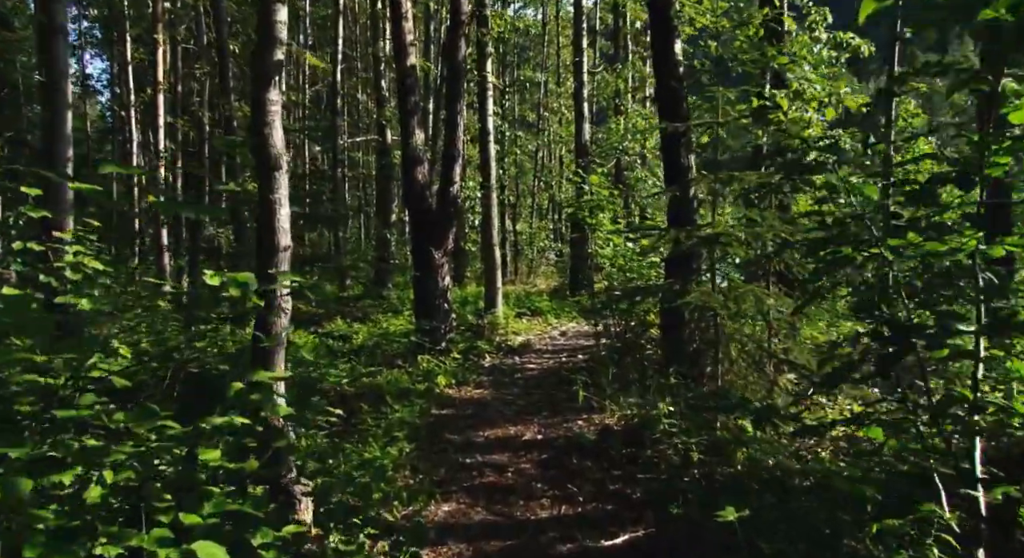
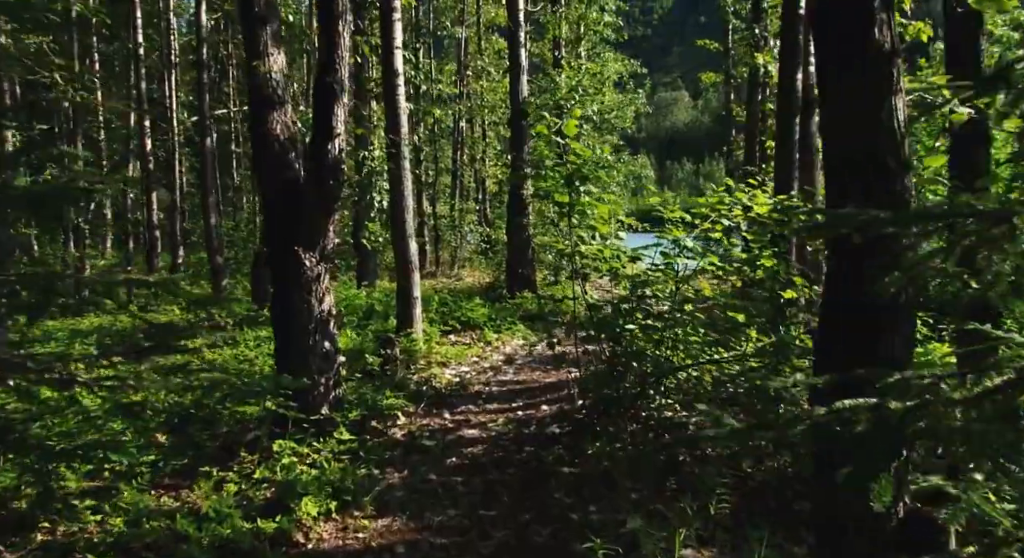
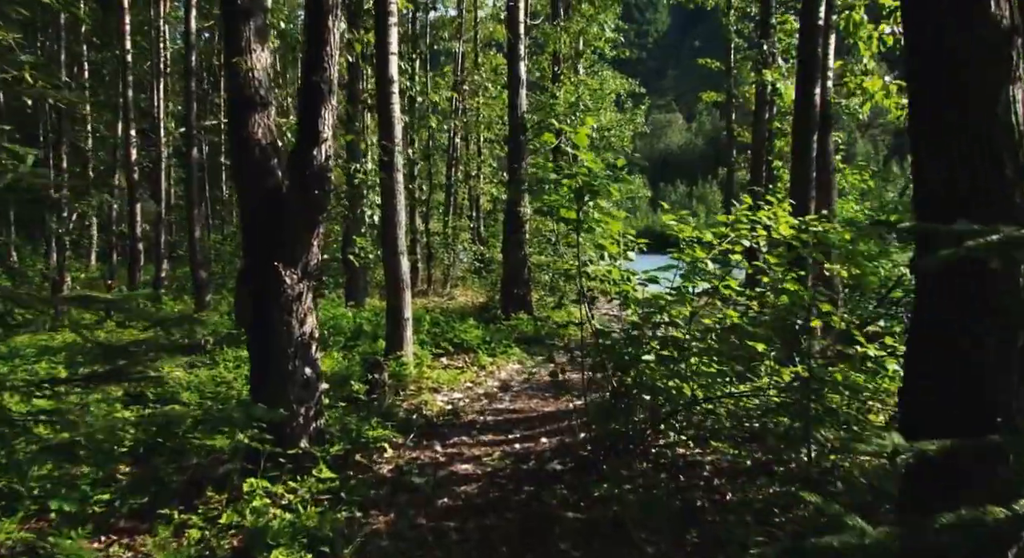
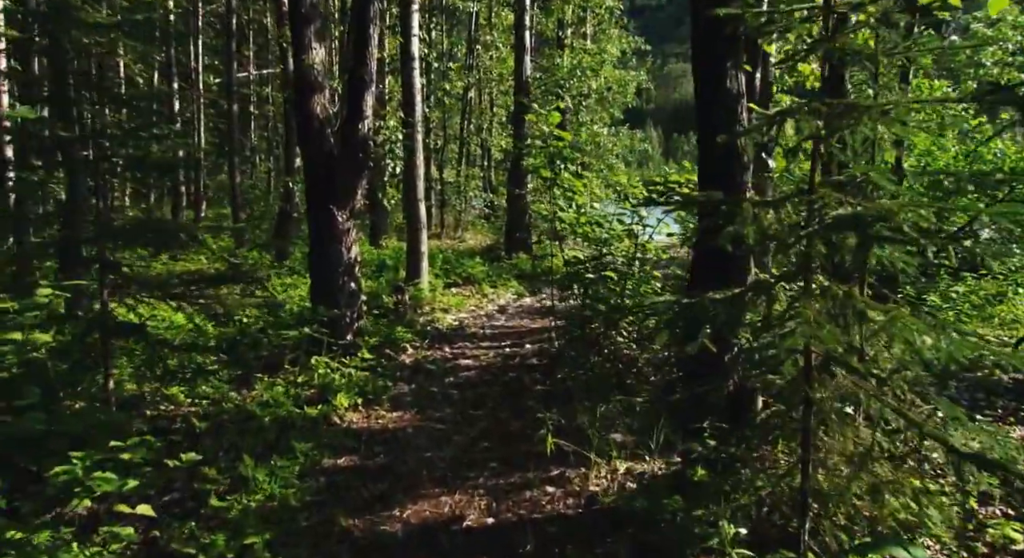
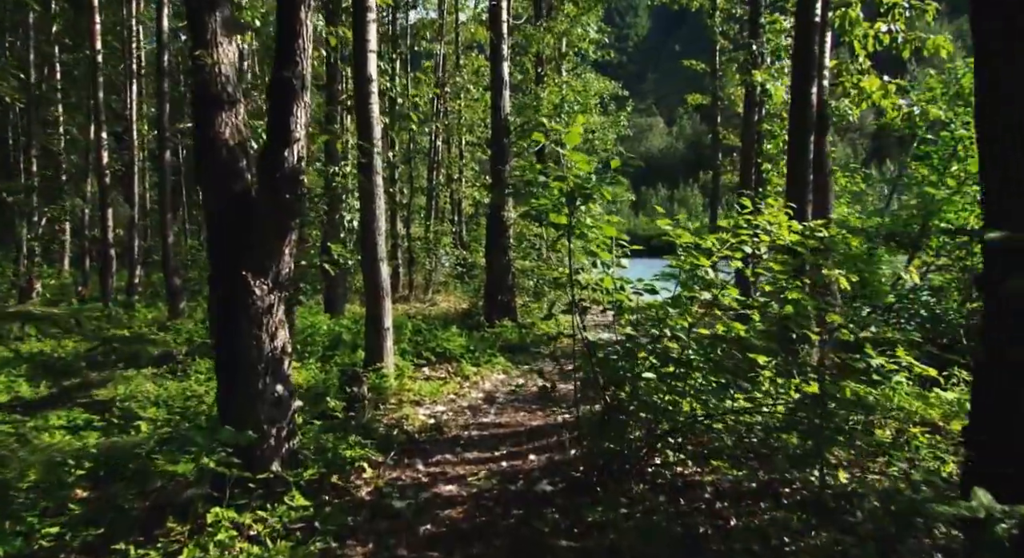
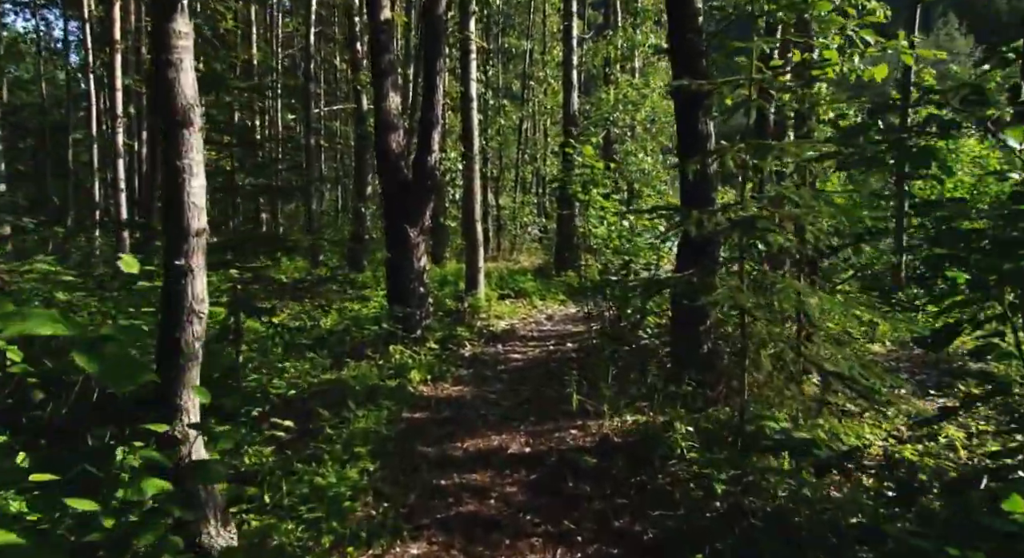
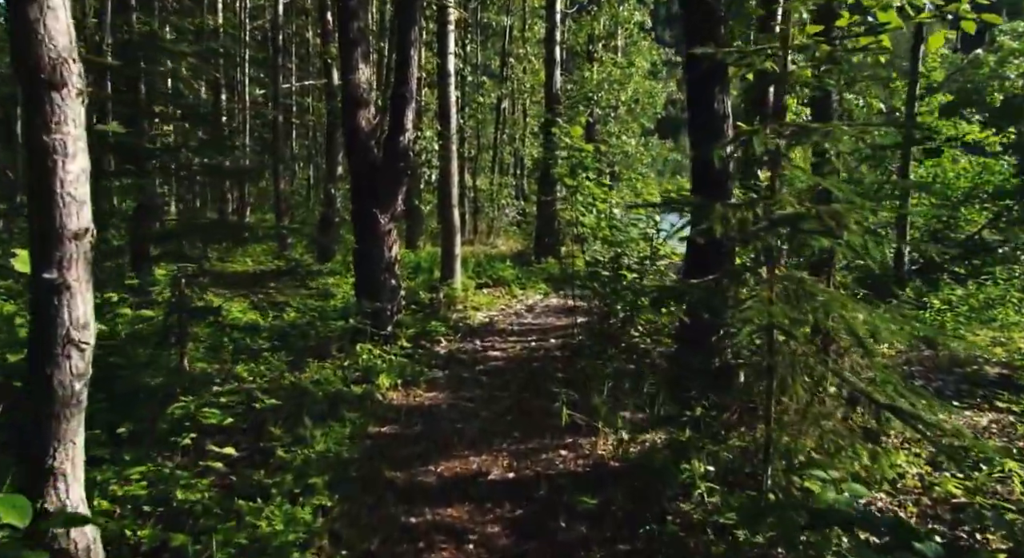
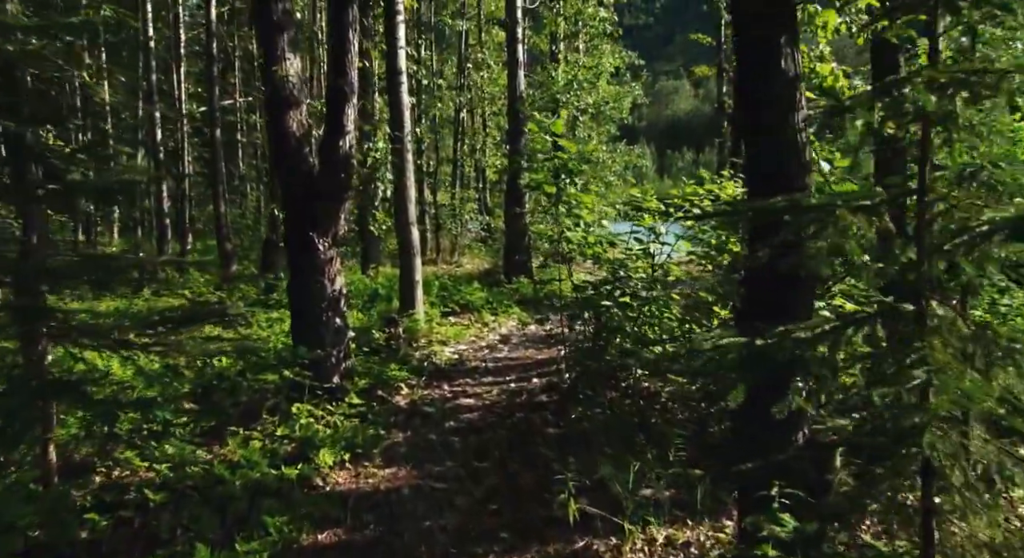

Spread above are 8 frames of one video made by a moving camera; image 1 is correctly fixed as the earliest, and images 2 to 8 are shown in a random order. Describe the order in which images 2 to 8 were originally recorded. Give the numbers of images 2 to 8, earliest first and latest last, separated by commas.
6, 7, 4, 8, 2, 3, 5
